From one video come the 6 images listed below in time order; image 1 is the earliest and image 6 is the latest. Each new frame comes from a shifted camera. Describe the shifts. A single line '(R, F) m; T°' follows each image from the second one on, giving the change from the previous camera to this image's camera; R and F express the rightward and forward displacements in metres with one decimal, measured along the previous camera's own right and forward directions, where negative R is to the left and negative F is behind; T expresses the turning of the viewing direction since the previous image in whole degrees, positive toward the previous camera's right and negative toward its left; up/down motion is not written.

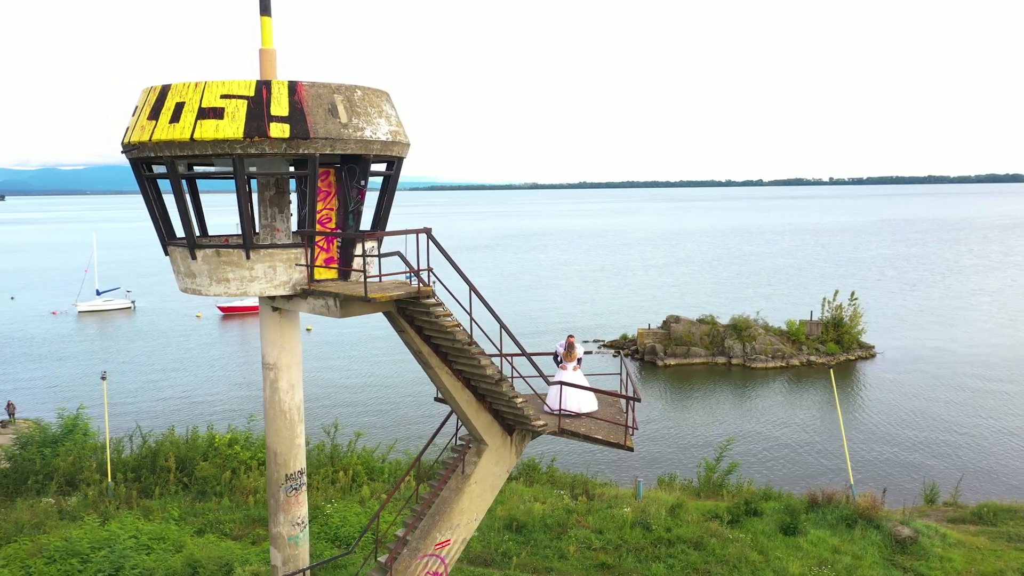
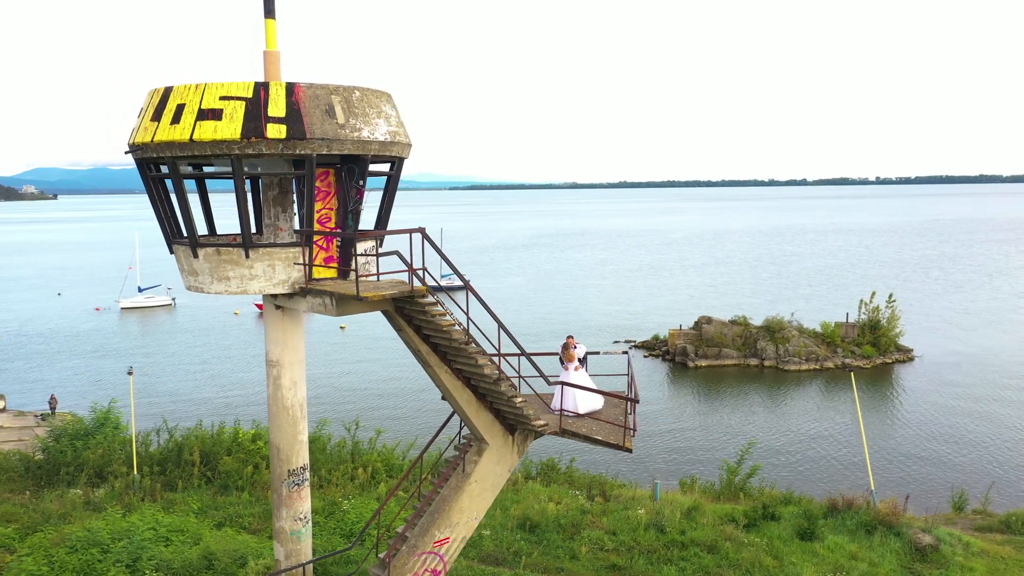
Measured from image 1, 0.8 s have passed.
(+1.0, 0.0) m; -2°
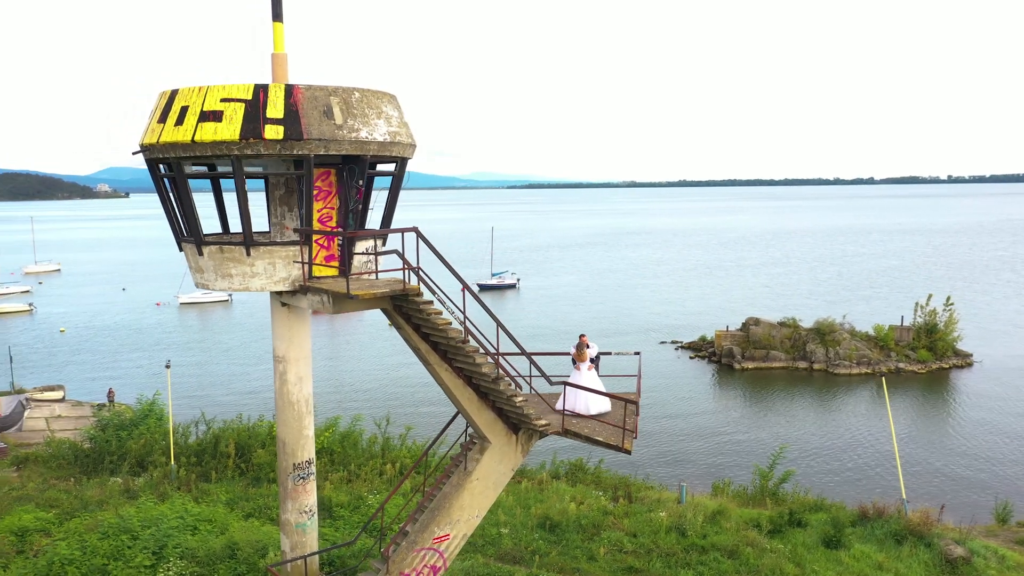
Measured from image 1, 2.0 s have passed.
(+1.4, 0.0) m; -4°
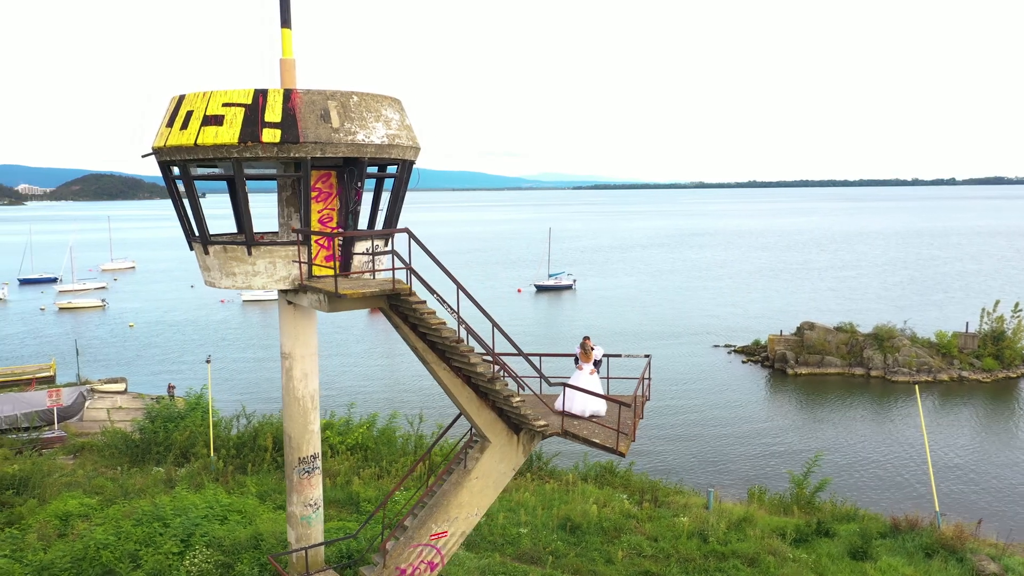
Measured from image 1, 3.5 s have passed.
(+1.6, -0.1) m; -4°
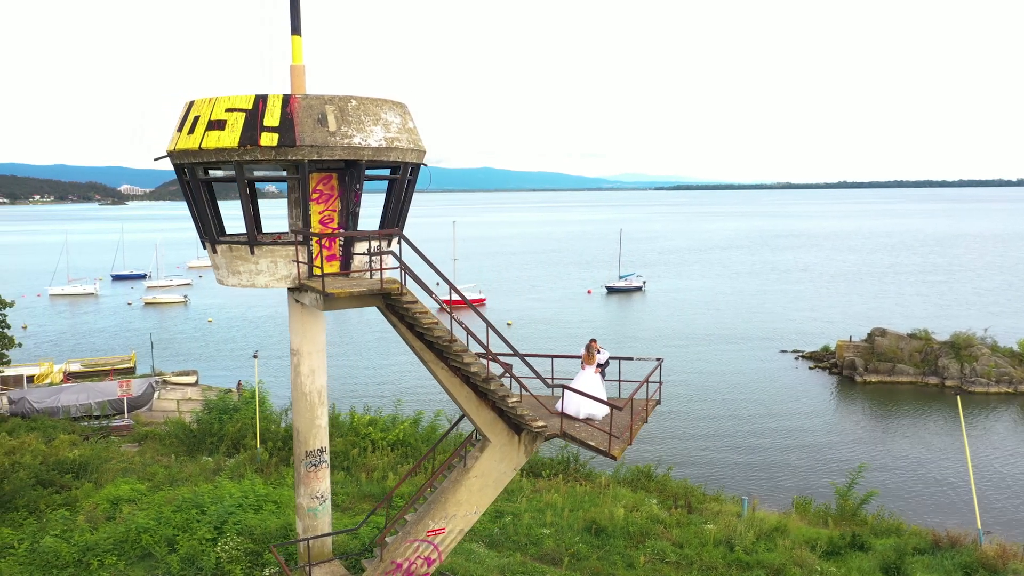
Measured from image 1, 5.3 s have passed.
(+2.0, -0.1) m; -5°
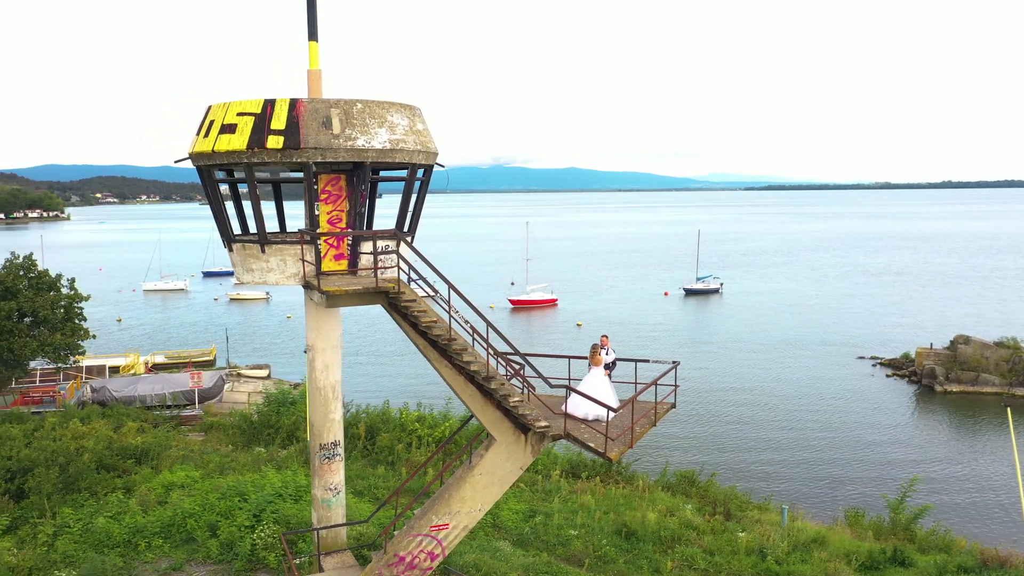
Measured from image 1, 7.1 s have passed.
(+2.0, -0.1) m; -5°
